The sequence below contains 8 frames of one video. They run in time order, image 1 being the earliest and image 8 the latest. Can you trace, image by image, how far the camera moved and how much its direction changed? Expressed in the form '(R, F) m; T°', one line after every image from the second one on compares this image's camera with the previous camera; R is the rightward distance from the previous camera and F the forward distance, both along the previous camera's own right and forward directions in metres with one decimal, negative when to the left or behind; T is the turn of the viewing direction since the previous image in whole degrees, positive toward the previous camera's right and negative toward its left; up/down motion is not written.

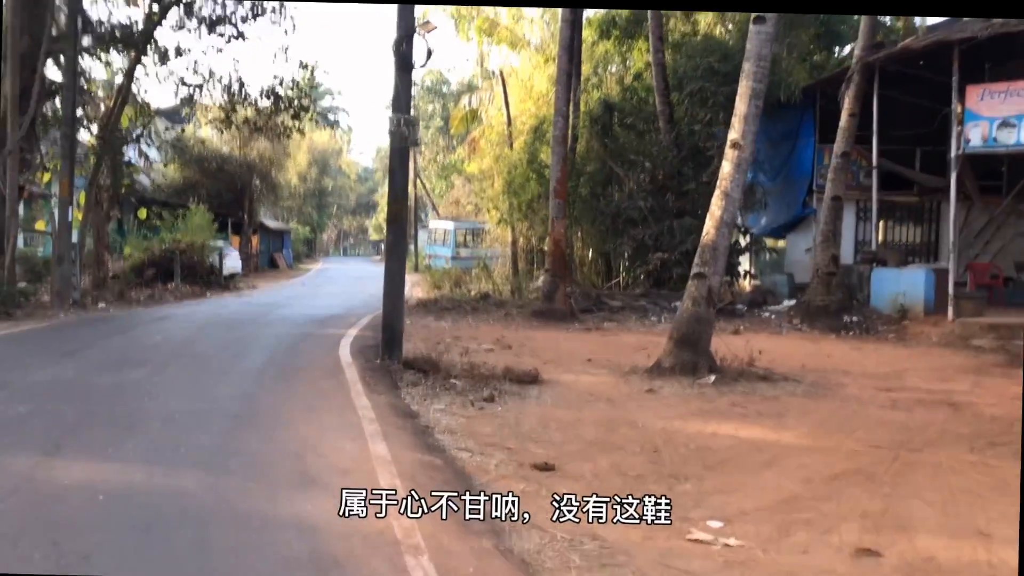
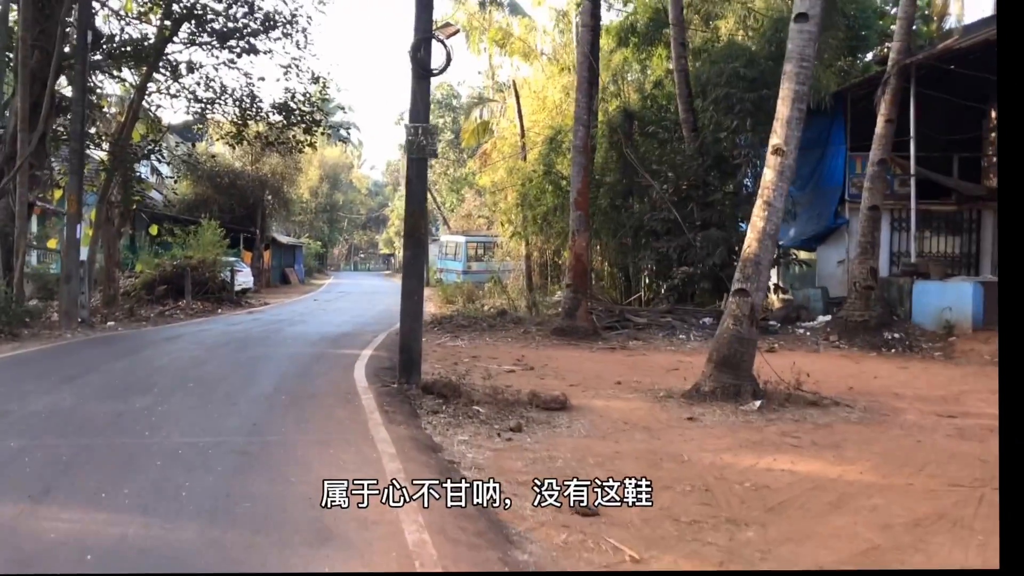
(-0.2, +0.7) m; -1°
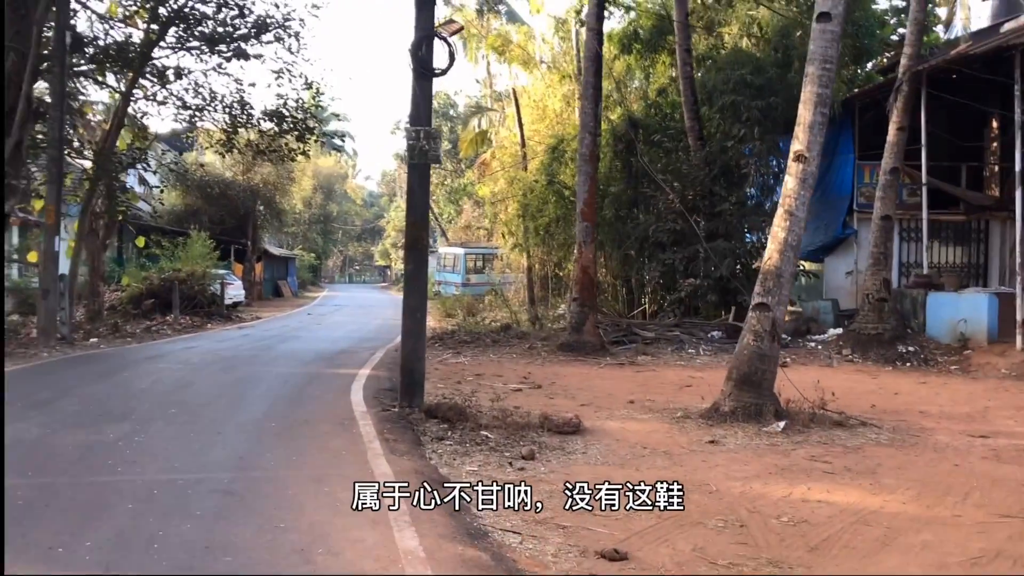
(-0.1, +0.5) m; 0°
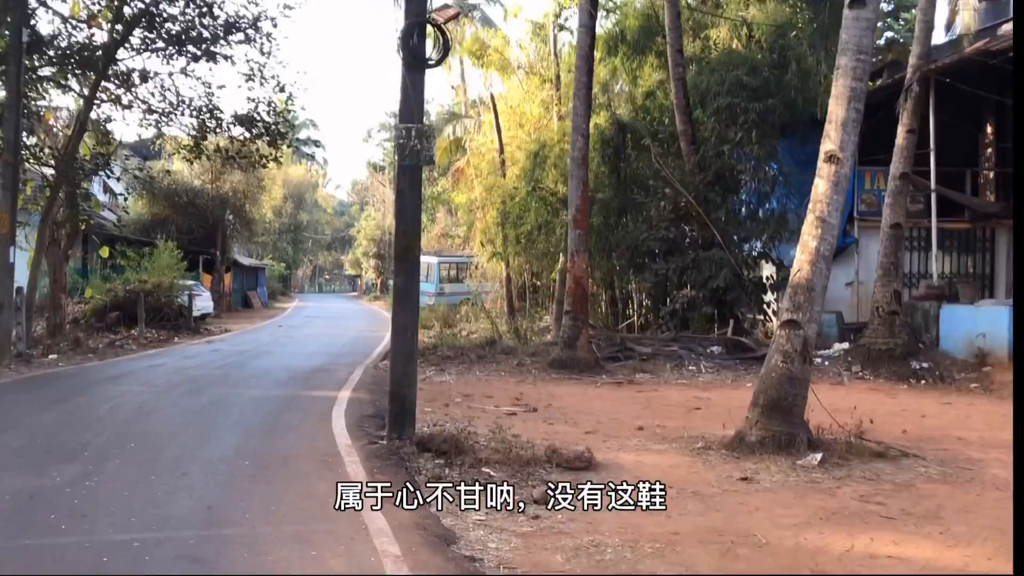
(-0.3, +0.9) m; +2°
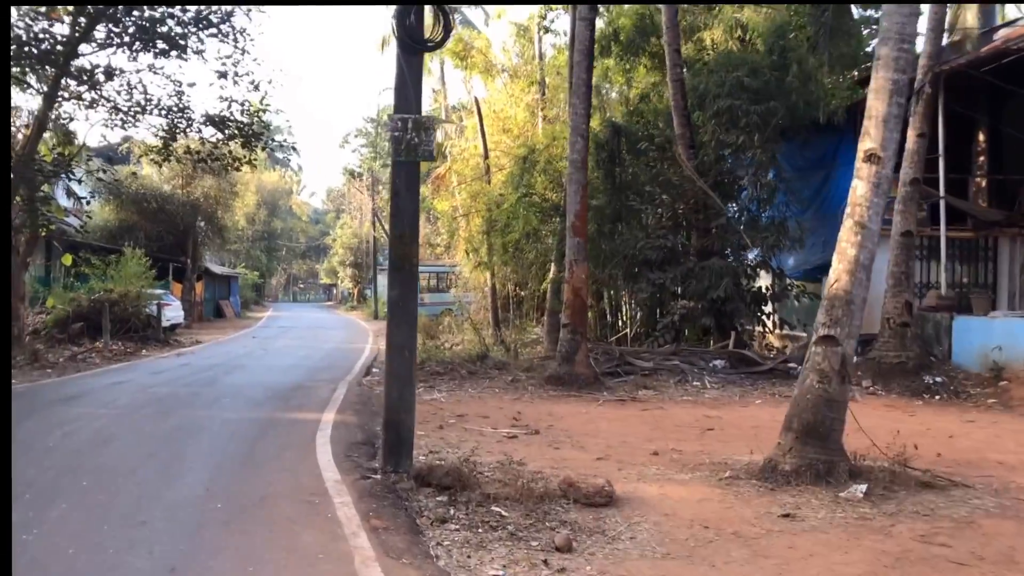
(-0.3, +0.8) m; +2°
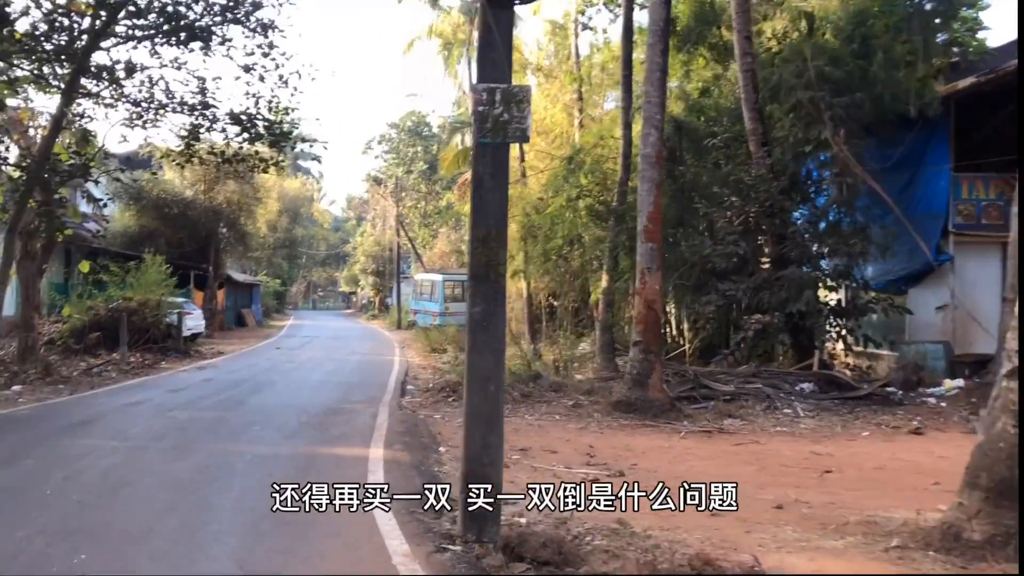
(-0.6, +1.5) m; -1°
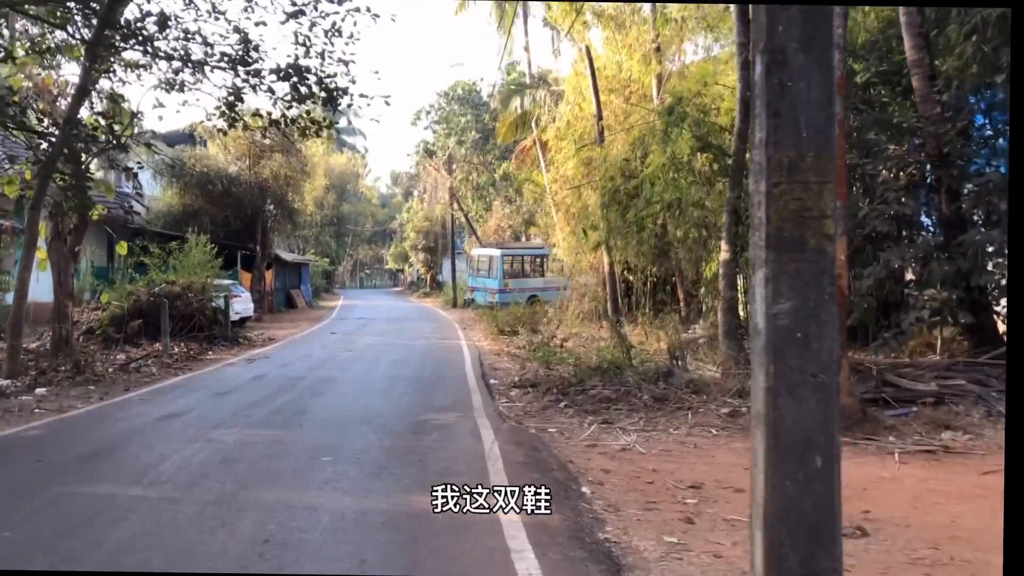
(-0.9, +2.5) m; -3°
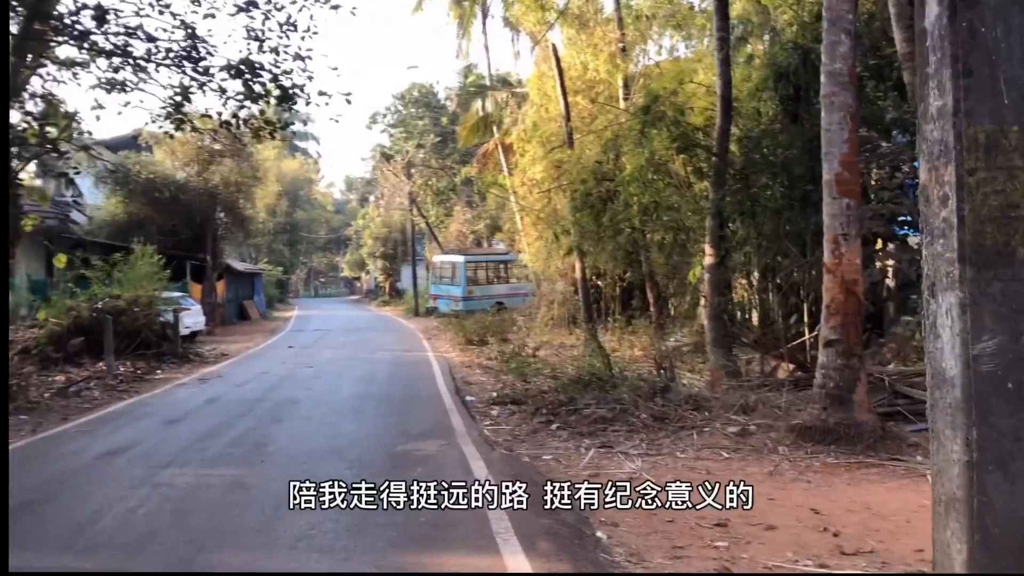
(-0.3, +0.8) m; +3°
